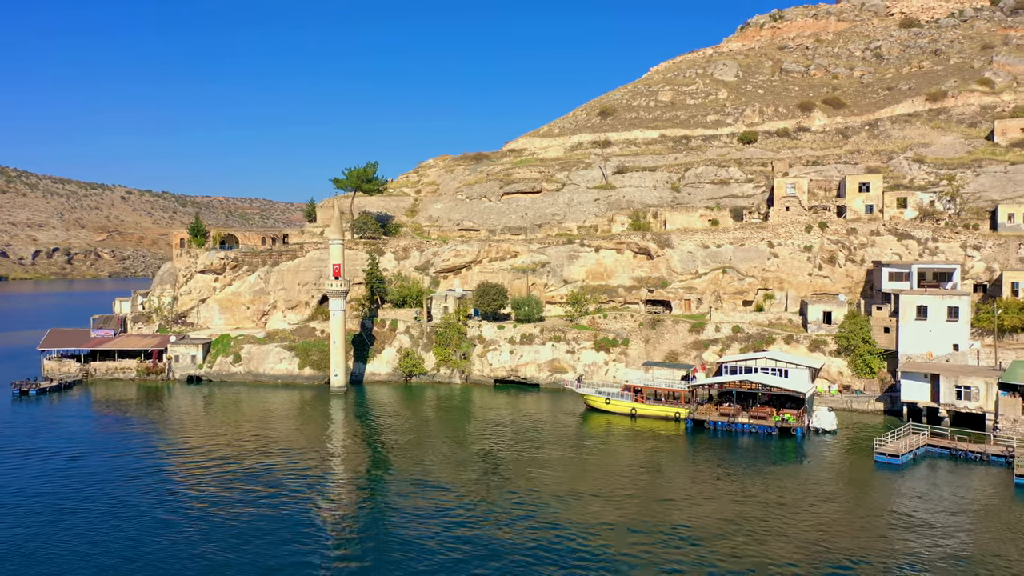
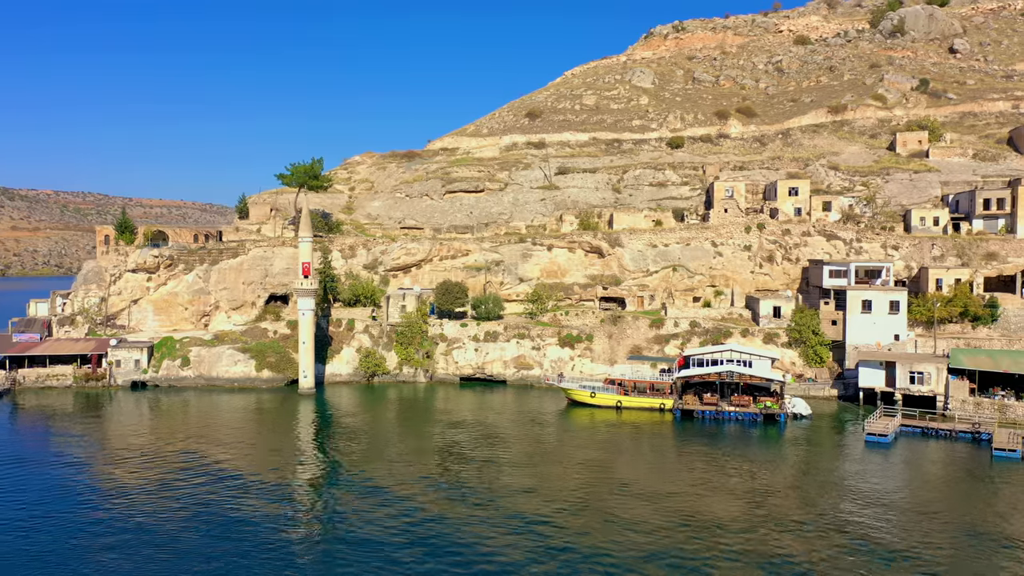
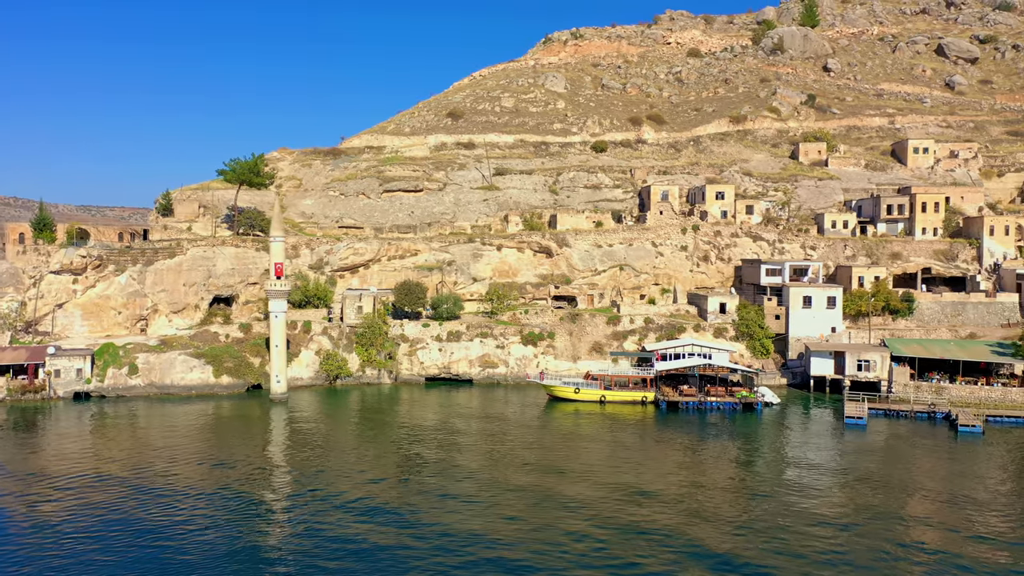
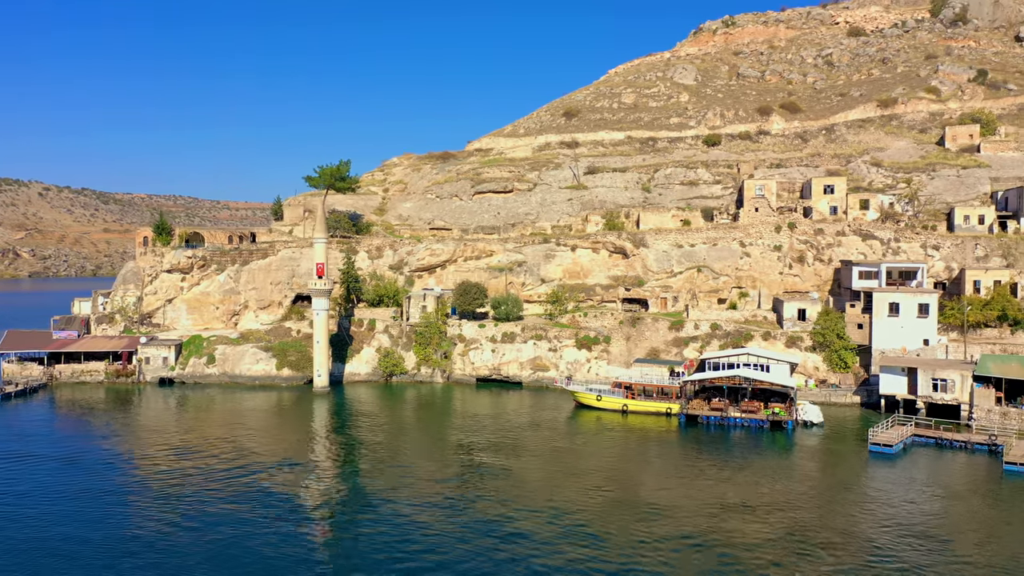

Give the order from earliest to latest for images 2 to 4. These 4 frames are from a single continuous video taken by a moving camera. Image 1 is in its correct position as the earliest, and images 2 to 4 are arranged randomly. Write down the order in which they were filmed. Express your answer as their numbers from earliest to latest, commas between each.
4, 2, 3
